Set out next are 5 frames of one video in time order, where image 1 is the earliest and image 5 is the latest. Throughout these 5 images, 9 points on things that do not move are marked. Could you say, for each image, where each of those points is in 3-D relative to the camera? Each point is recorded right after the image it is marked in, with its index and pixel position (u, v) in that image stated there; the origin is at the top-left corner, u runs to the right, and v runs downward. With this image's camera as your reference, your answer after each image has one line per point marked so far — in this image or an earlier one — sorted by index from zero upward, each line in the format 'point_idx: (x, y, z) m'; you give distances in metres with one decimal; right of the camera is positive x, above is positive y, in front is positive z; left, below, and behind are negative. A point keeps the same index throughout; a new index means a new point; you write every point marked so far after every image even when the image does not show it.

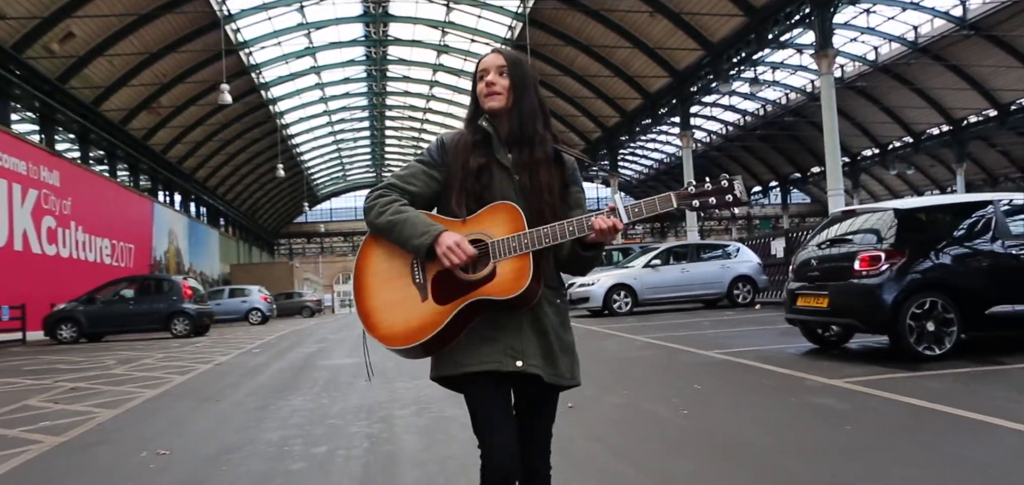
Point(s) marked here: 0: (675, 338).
0: (+2.6, -1.5, +9.8) m
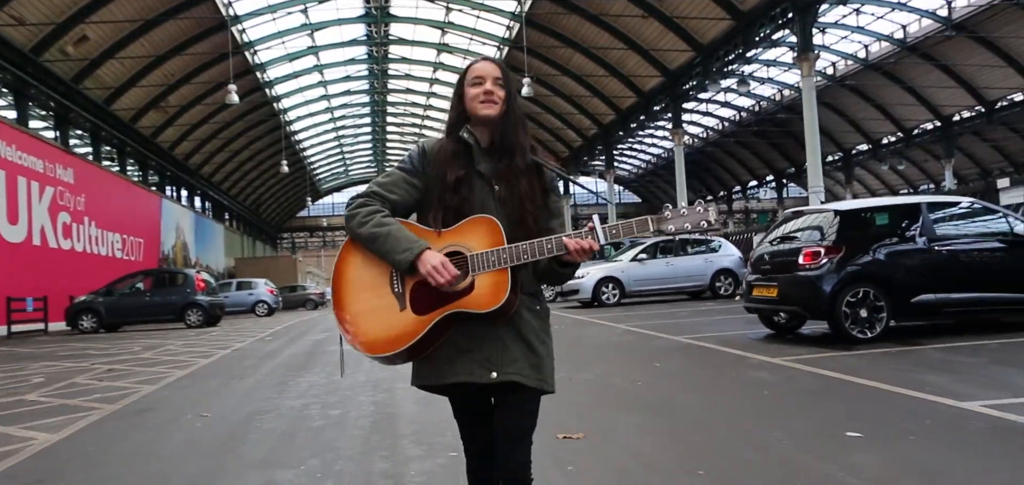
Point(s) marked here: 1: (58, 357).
0: (+2.5, -1.4, +10.7) m
1: (-8.0, -2.0, +11.0) m
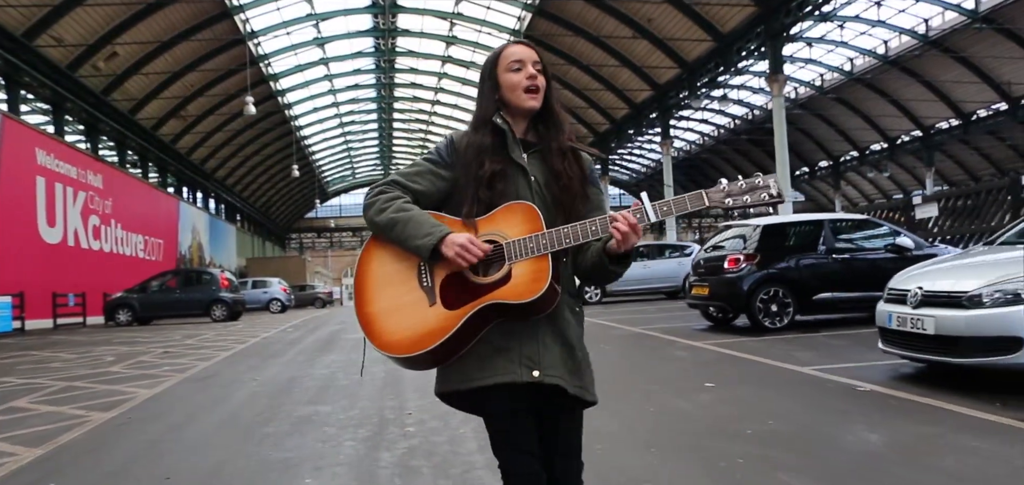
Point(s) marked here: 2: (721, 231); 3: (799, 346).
0: (+2.2, -1.6, +12.5) m
1: (-8.3, -2.1, +12.9) m
2: (+3.4, +0.2, +10.0) m
3: (+3.6, -1.3, +7.8) m
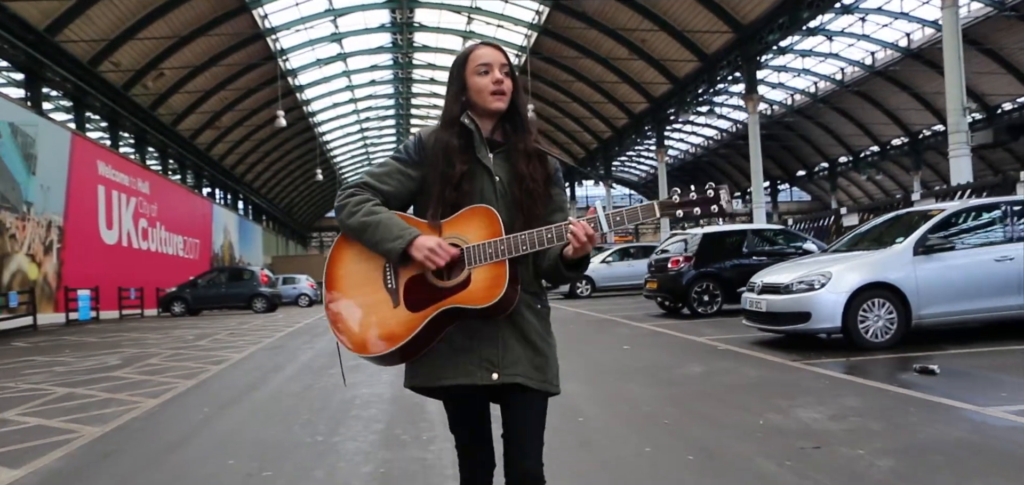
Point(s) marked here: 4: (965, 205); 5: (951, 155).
0: (+2.1, -1.7, +15.1) m
1: (-8.4, -2.2, +15.8) m
2: (+3.3, +0.1, +12.6) m
3: (+3.4, -1.4, +10.4) m
4: (+5.3, +0.4, +7.3) m
5: (+9.8, +2.0, +13.7) m
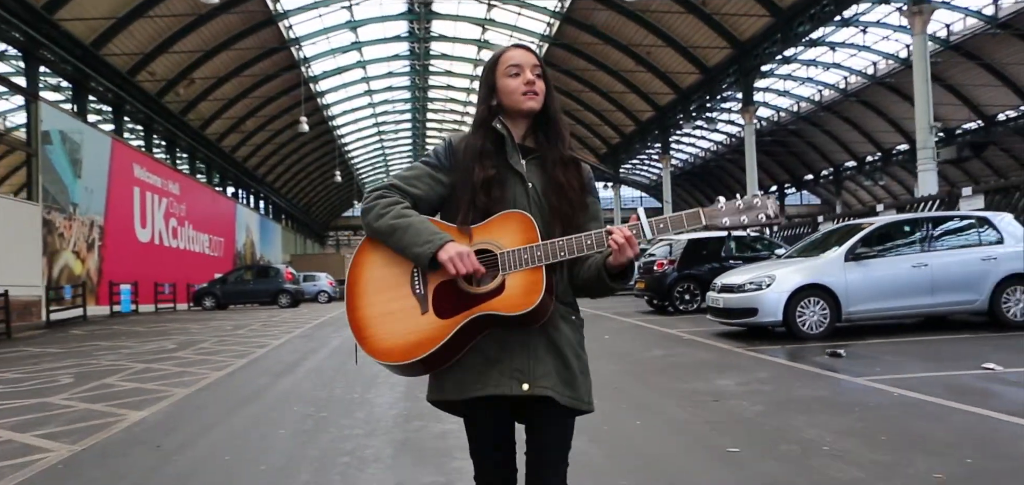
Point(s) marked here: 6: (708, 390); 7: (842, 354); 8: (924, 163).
0: (+2.2, -1.7, +16.5) m
1: (-8.2, -2.2, +17.4) m
2: (+3.3, 0.0, +14.0) m
3: (+3.4, -1.5, +11.7) m
4: (+5.3, +0.3, +8.6) m
5: (+9.9, +1.8, +14.9) m
6: (+1.8, -1.3, +5.6) m
7: (+3.8, -1.3, +7.1) m
8: (+10.0, +1.9, +14.9) m
